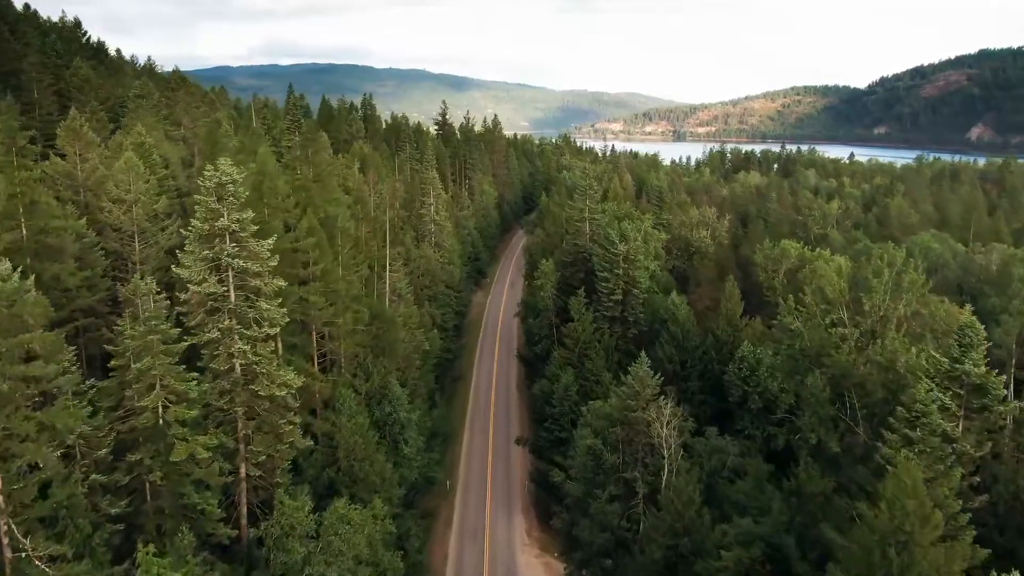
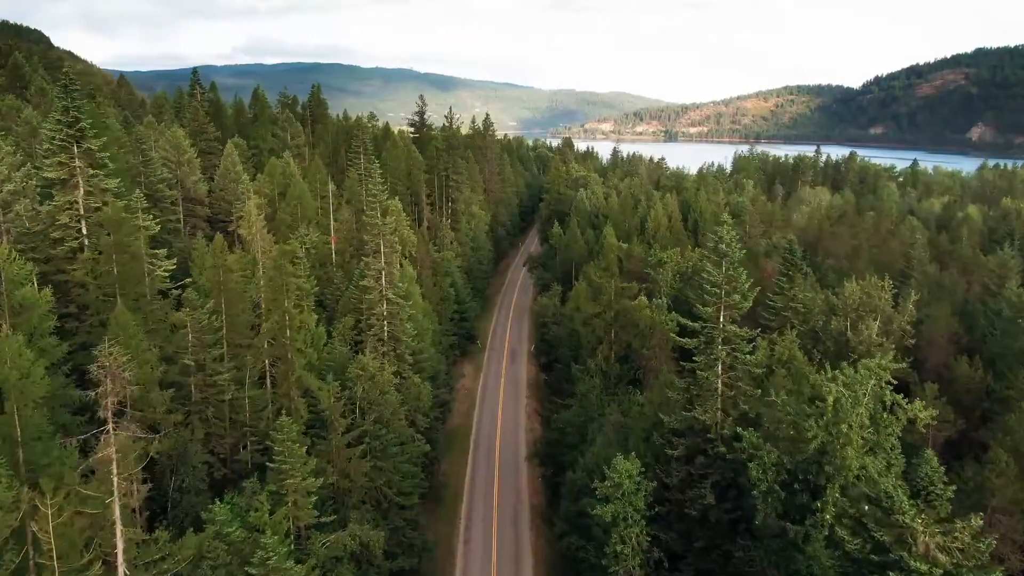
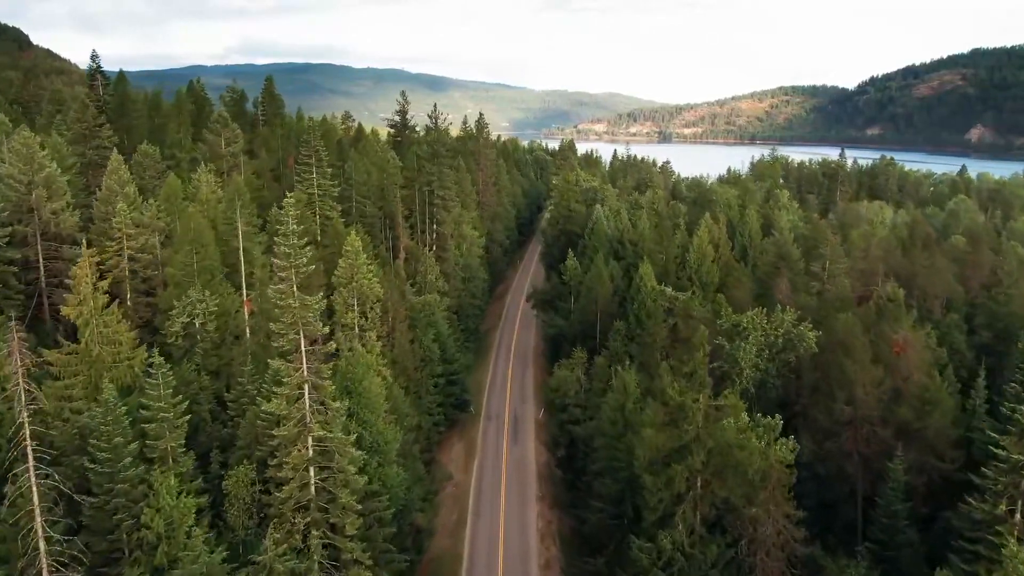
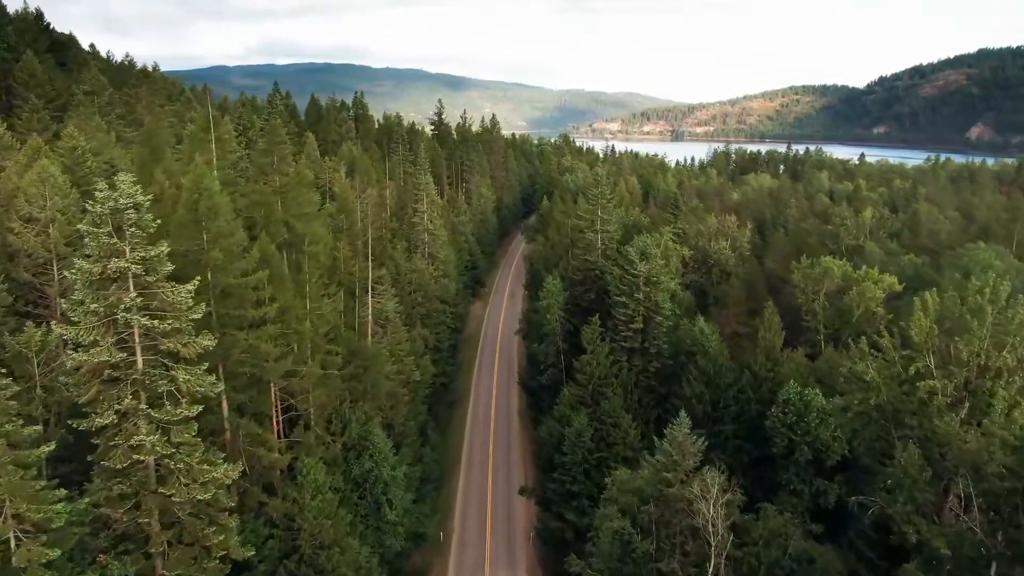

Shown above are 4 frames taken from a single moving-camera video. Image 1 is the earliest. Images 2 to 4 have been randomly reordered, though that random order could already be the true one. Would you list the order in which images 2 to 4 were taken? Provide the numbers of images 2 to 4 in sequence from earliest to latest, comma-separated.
4, 2, 3
